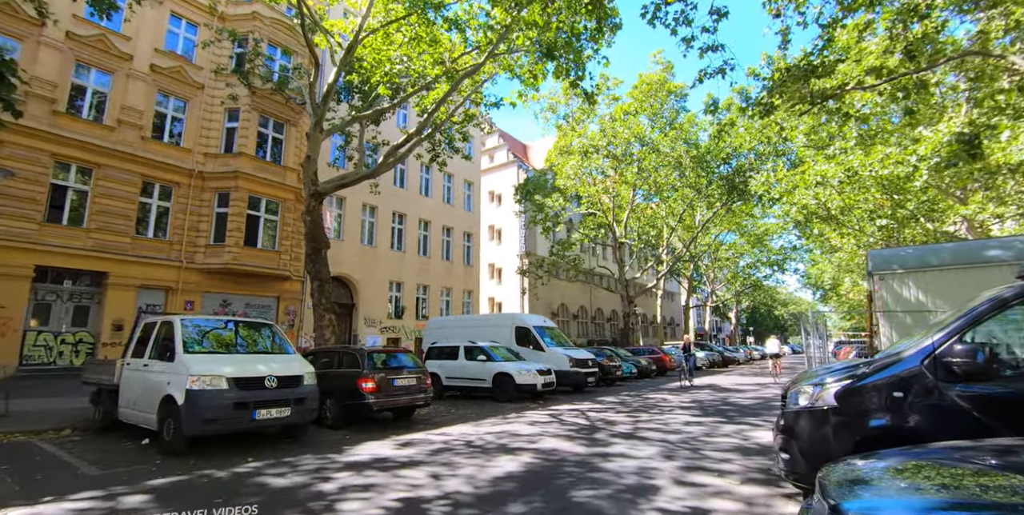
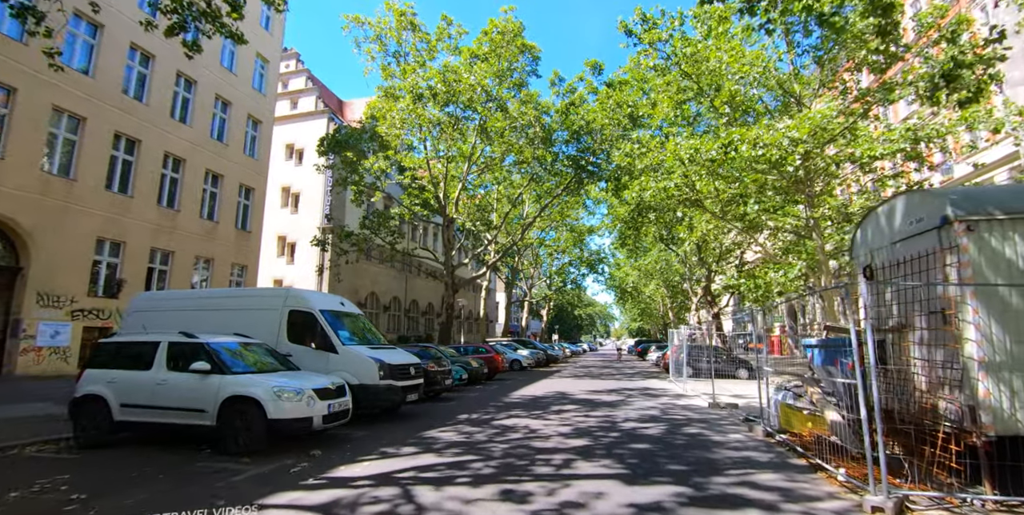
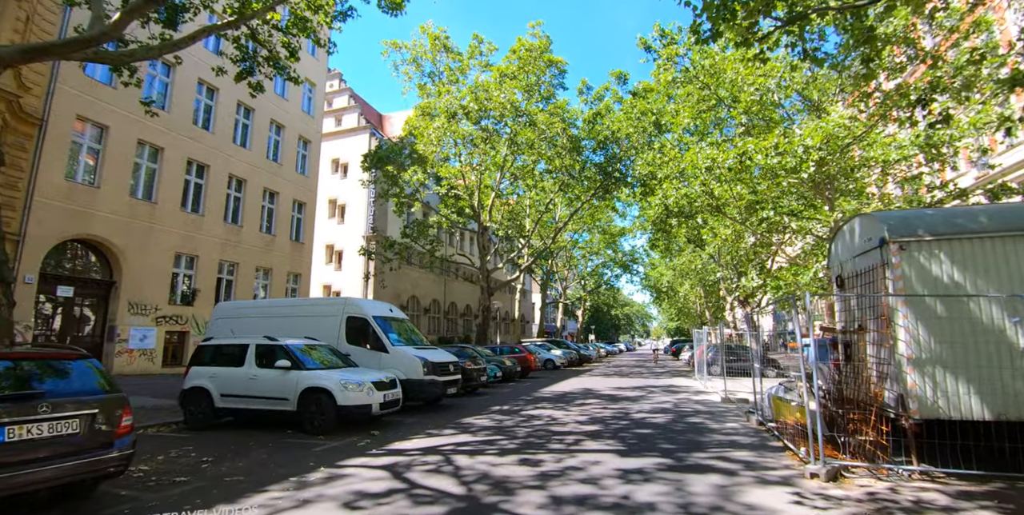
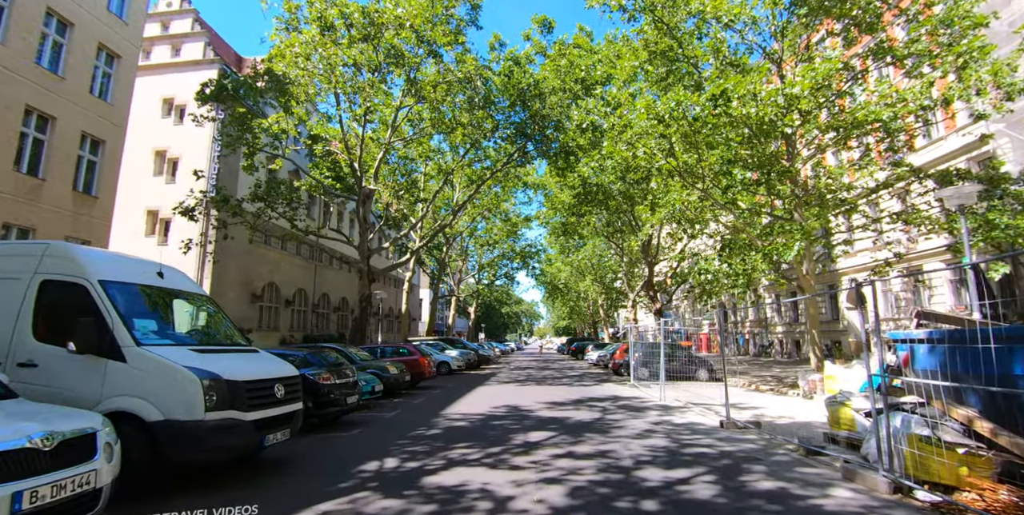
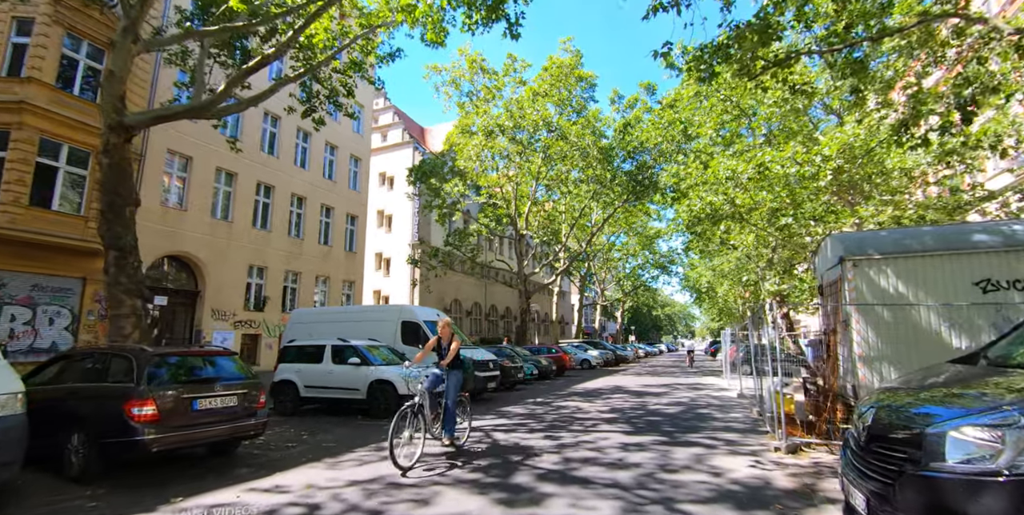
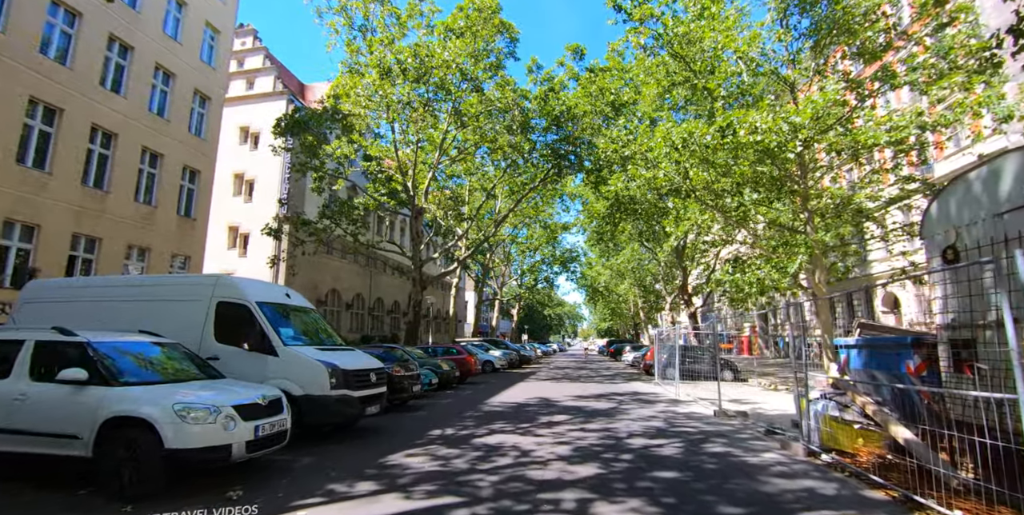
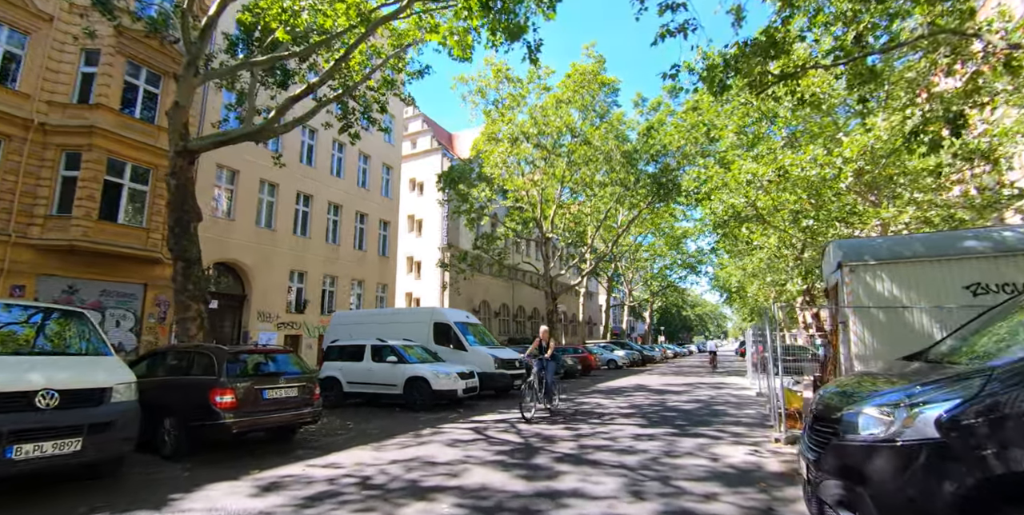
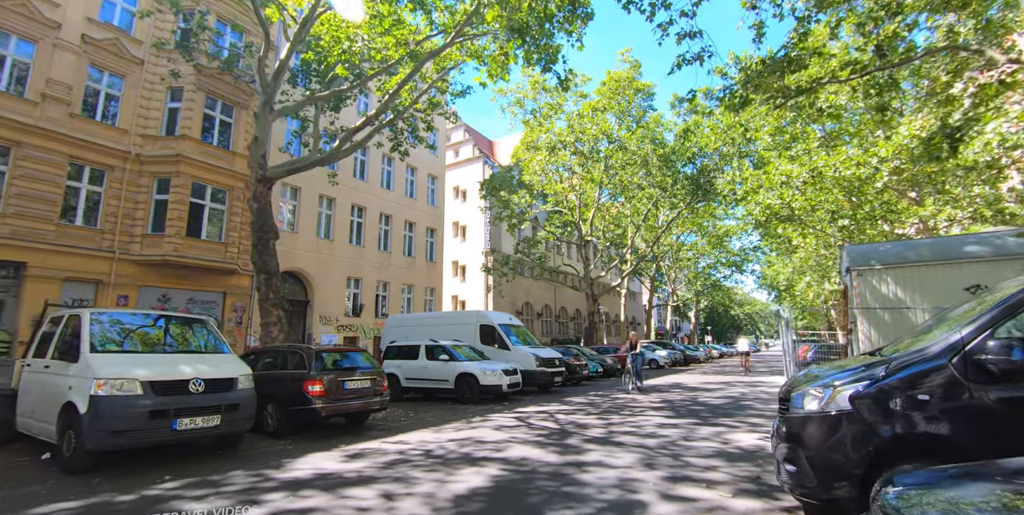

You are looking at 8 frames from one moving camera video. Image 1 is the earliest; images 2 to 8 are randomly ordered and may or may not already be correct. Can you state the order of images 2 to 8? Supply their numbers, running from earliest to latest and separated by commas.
8, 7, 5, 3, 2, 6, 4
